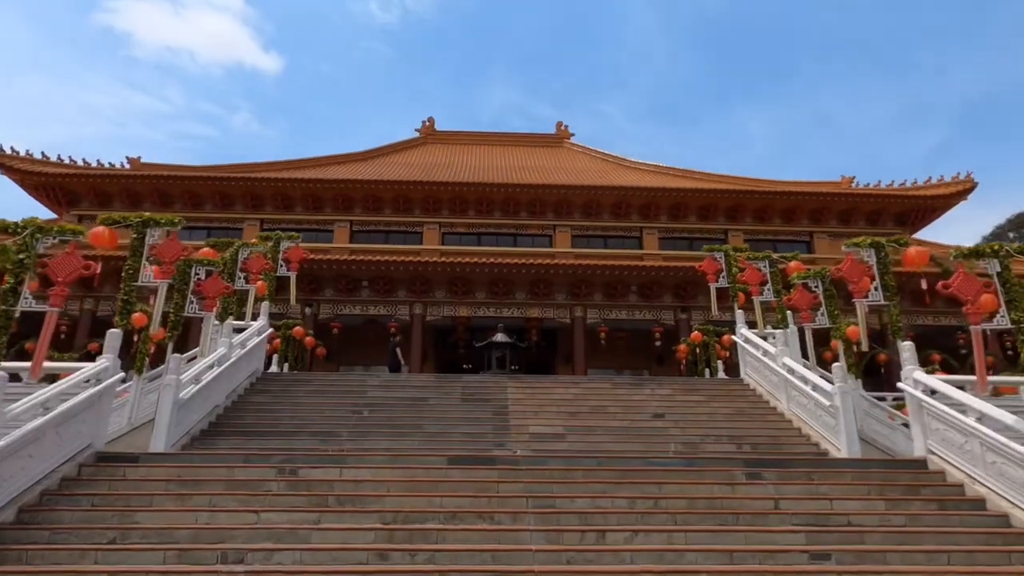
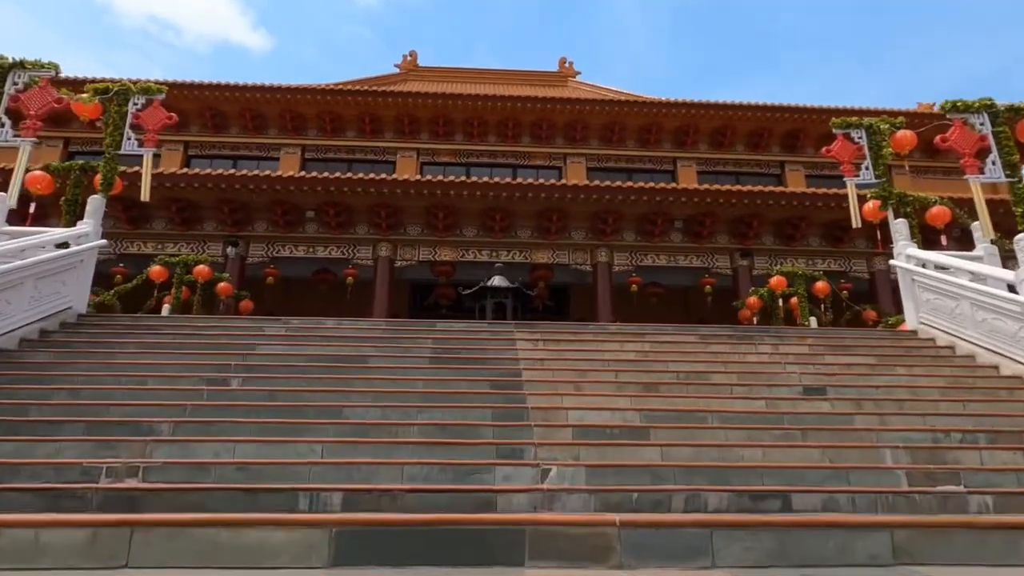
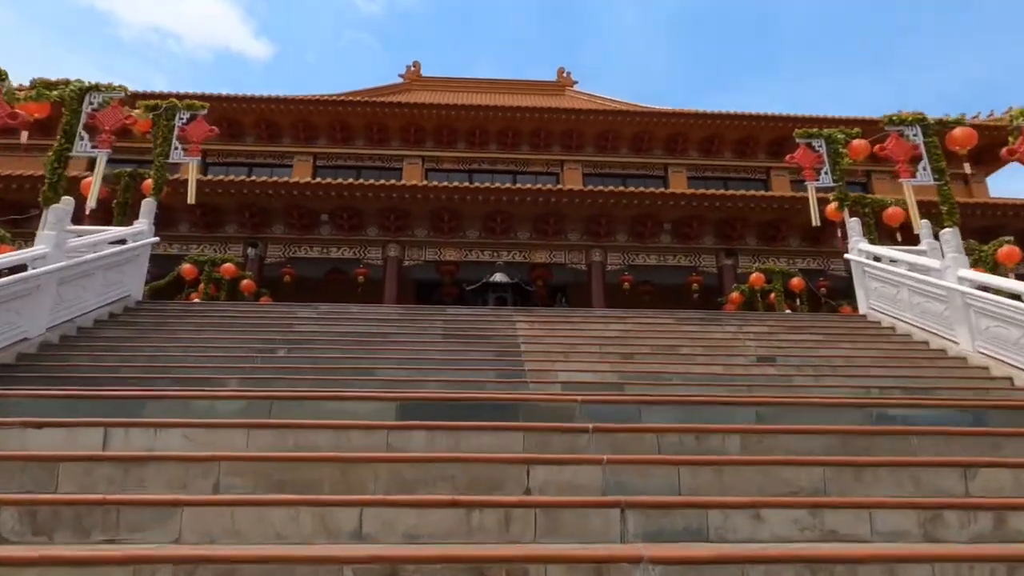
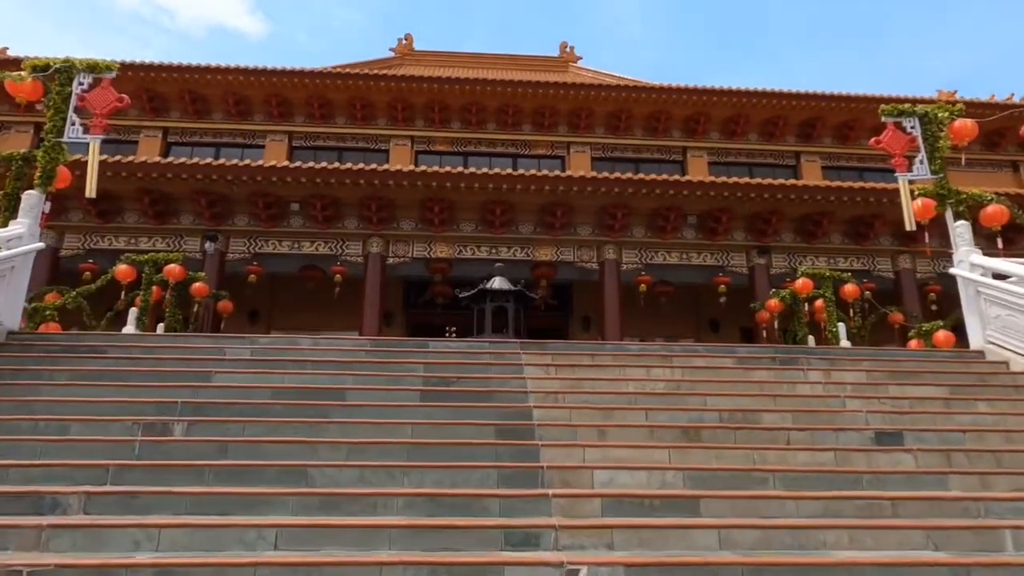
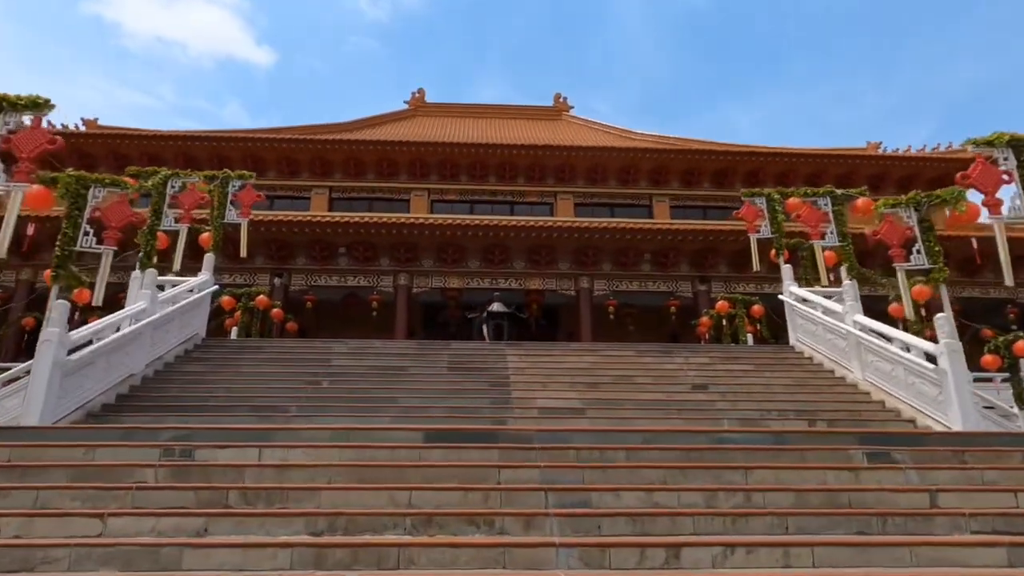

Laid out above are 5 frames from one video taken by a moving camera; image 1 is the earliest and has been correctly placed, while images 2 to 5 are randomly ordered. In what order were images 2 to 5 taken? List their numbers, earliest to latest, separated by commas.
5, 3, 2, 4
